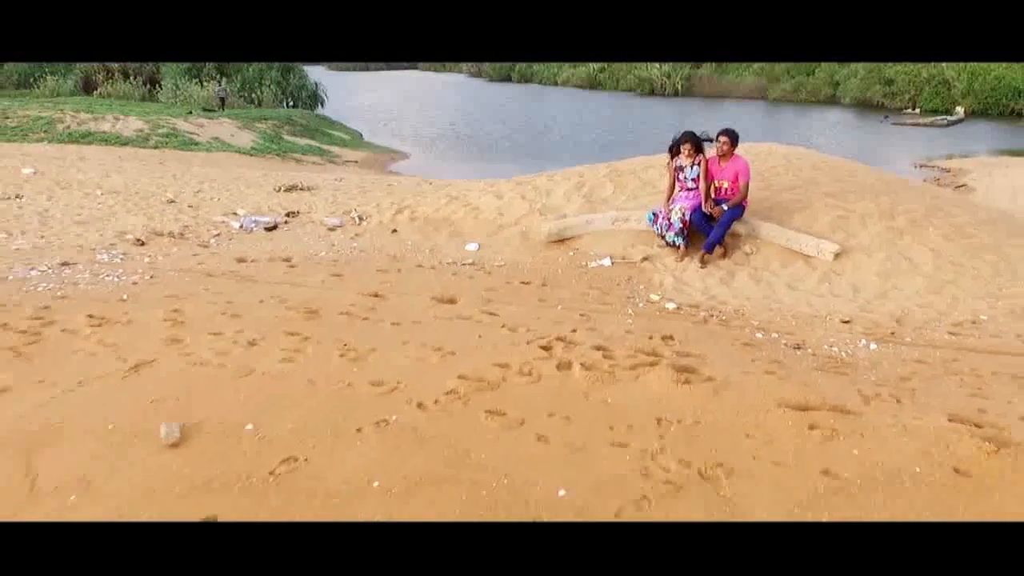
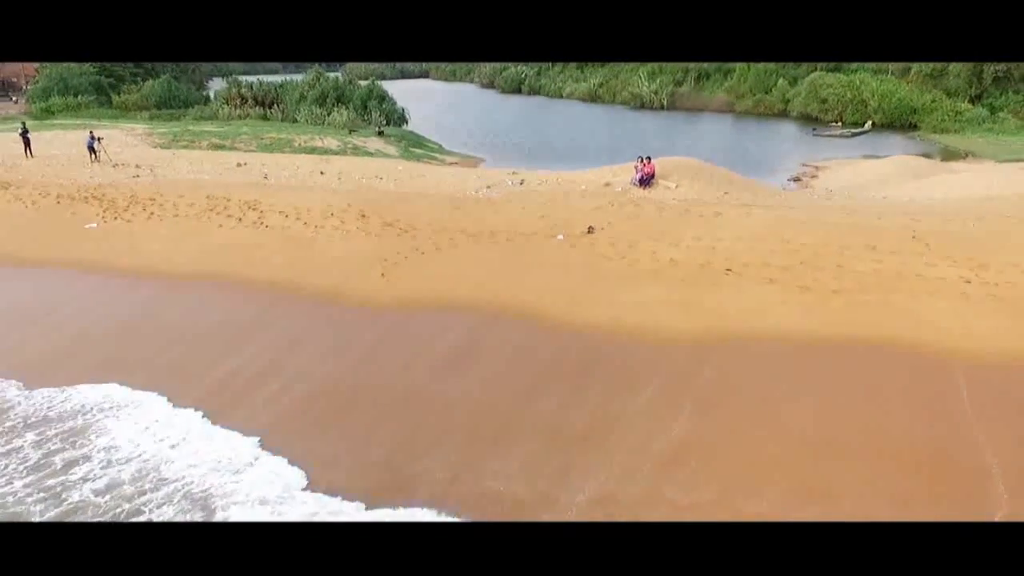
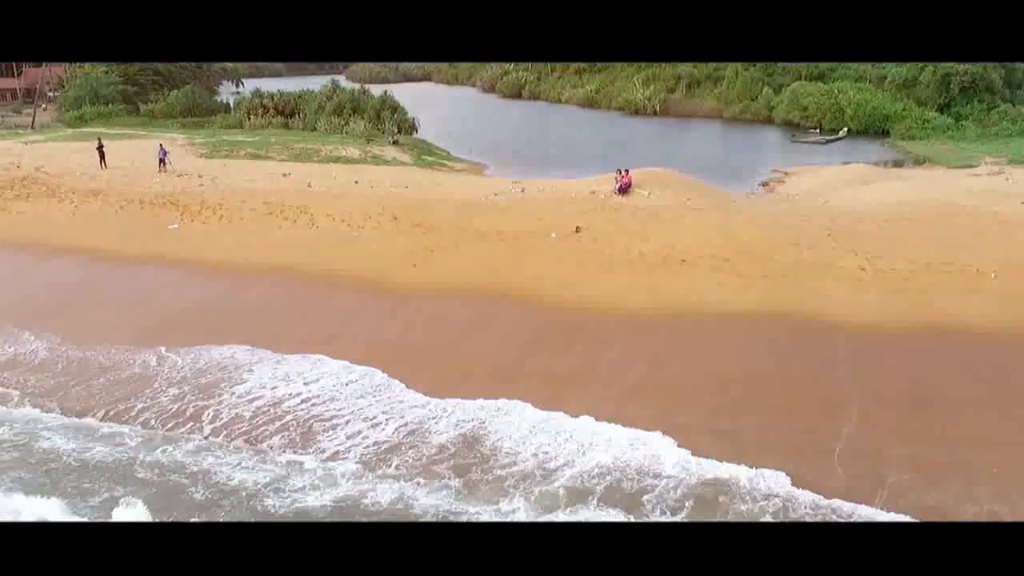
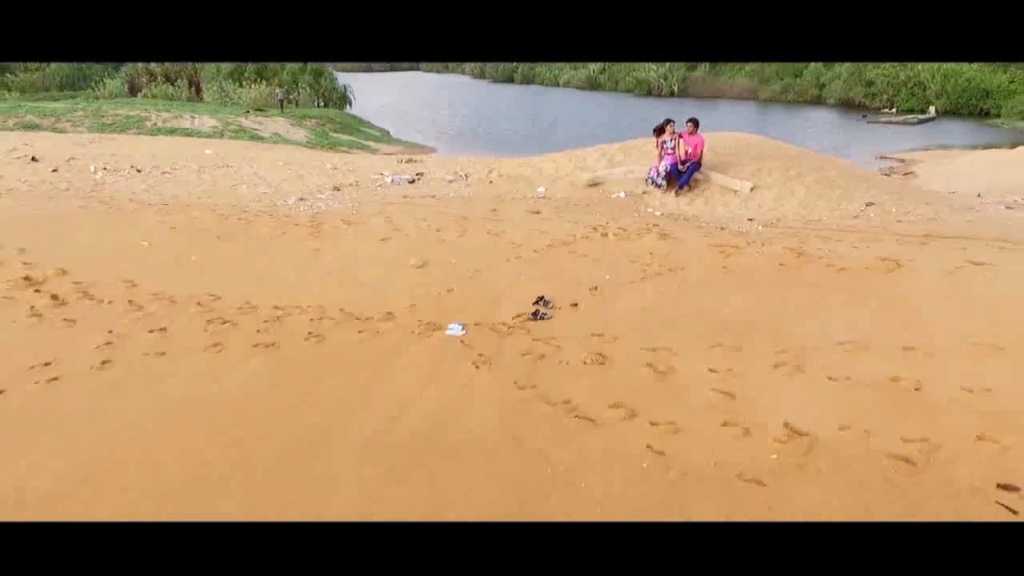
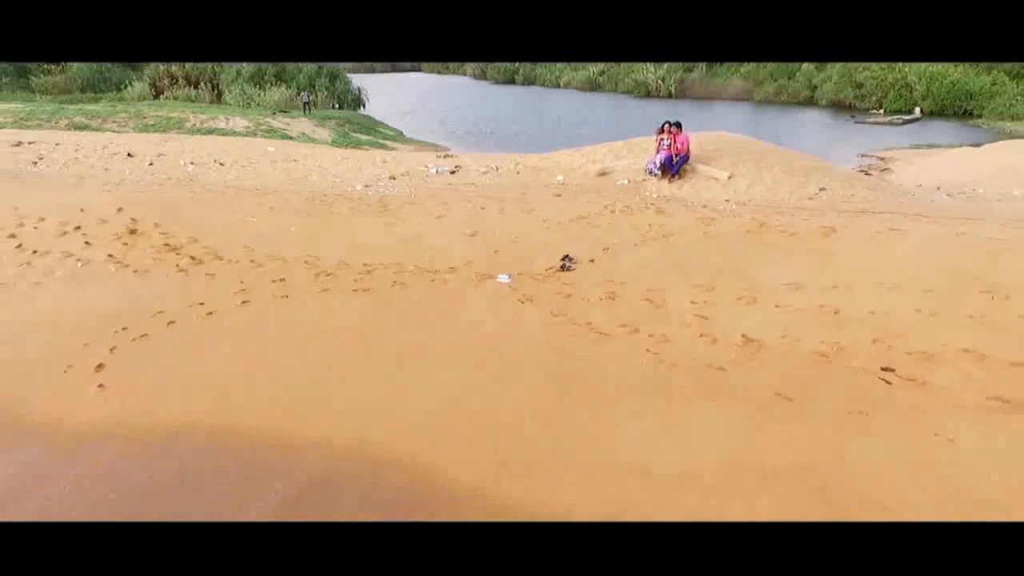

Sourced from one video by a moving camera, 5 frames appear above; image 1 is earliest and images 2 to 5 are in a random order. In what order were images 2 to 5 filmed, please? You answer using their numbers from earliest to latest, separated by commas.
4, 5, 2, 3
